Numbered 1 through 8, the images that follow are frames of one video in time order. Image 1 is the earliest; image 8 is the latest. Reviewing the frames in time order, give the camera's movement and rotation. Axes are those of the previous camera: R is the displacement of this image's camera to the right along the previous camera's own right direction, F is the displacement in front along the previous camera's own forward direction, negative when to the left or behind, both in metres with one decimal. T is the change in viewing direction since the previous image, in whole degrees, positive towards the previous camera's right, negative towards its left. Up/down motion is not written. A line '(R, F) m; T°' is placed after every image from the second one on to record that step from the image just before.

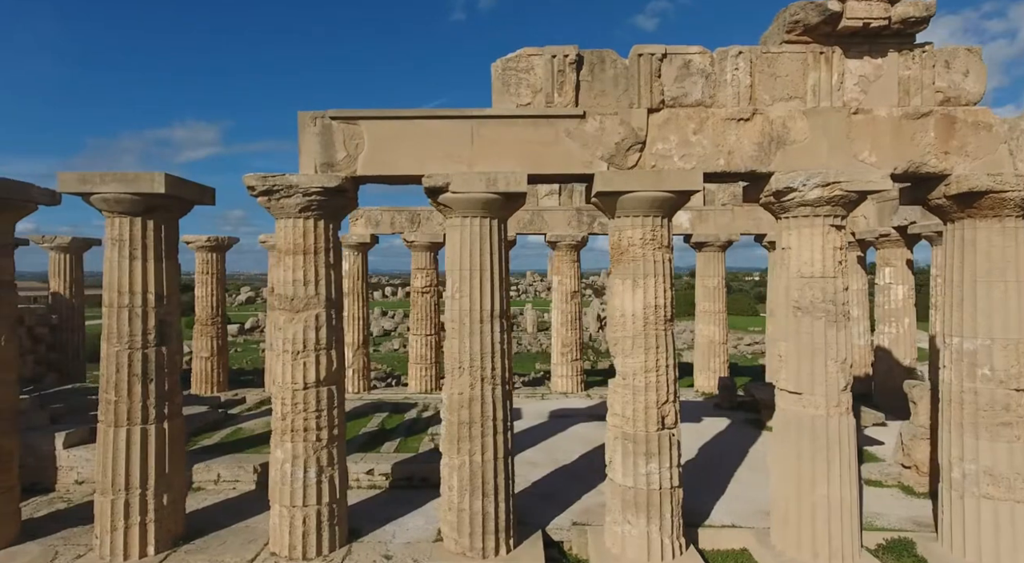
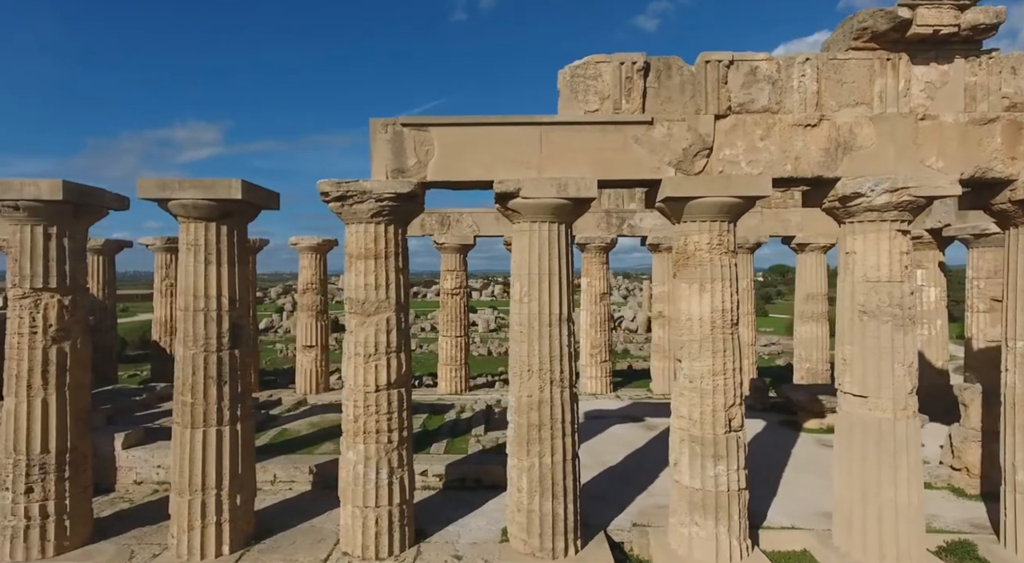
(-0.8, -0.1) m; 0°
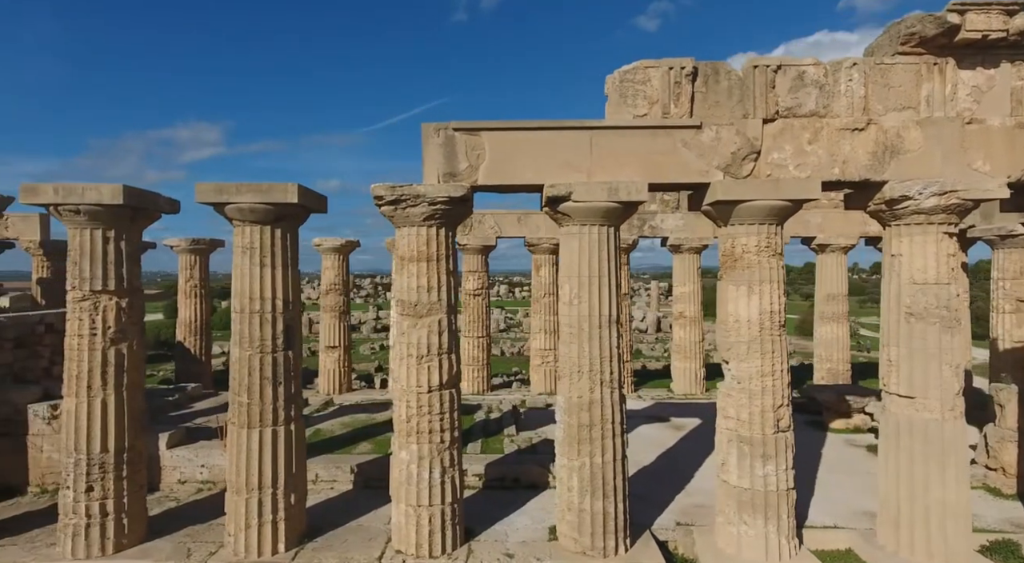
(-0.6, -0.1) m; 0°
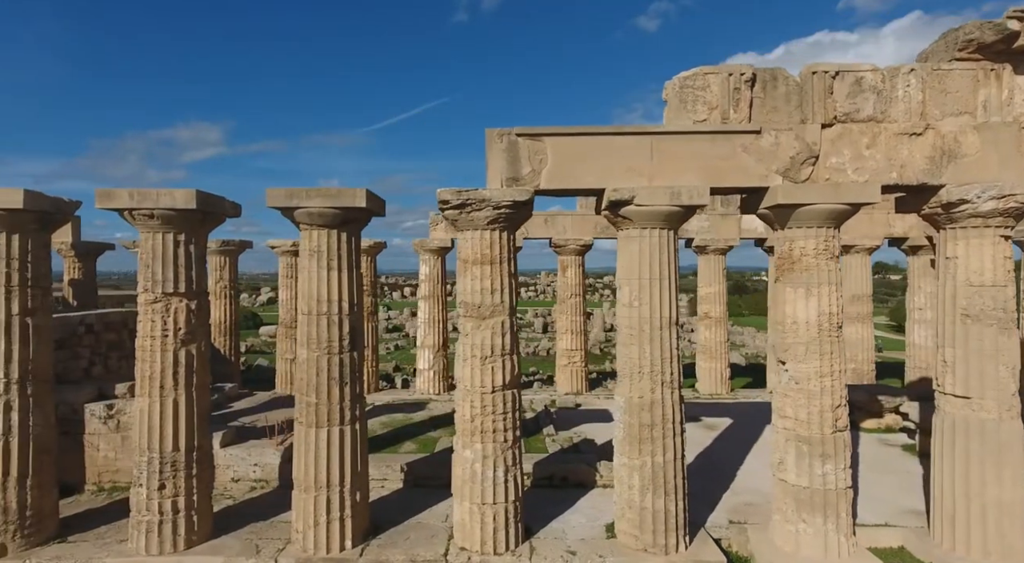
(-0.7, -0.2) m; 0°
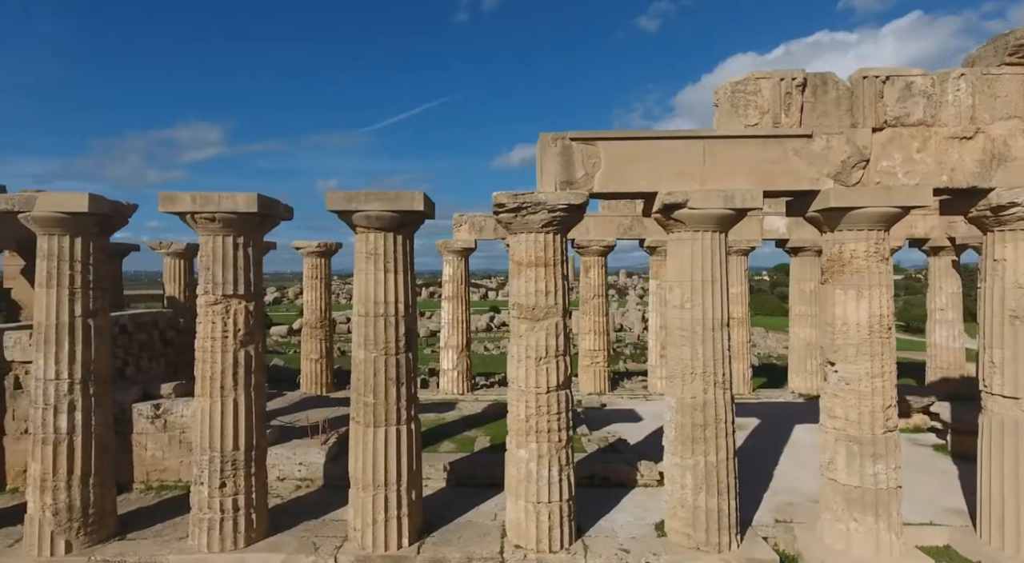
(-0.7, -0.1) m; 0°
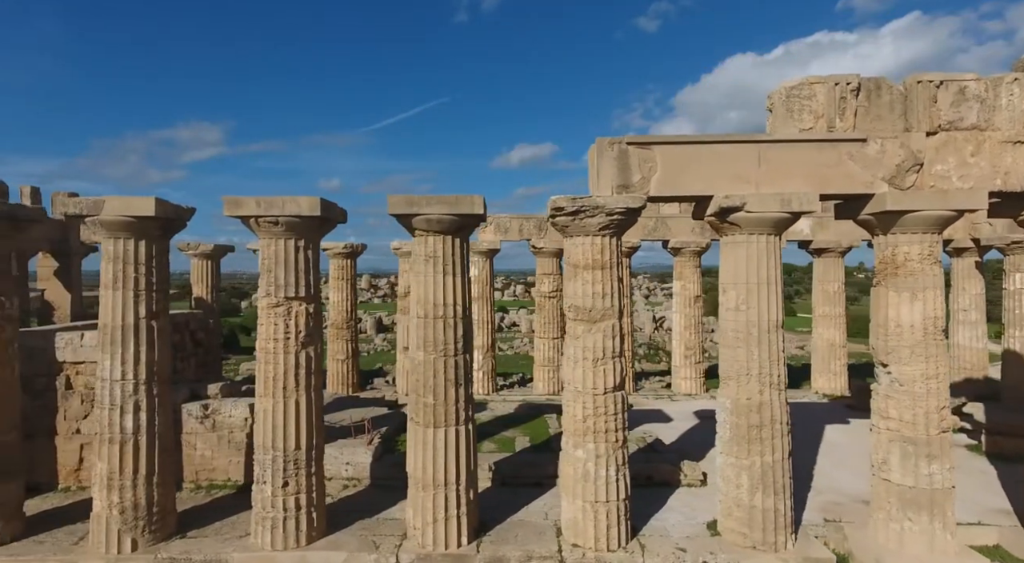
(-0.7, -0.1) m; 0°
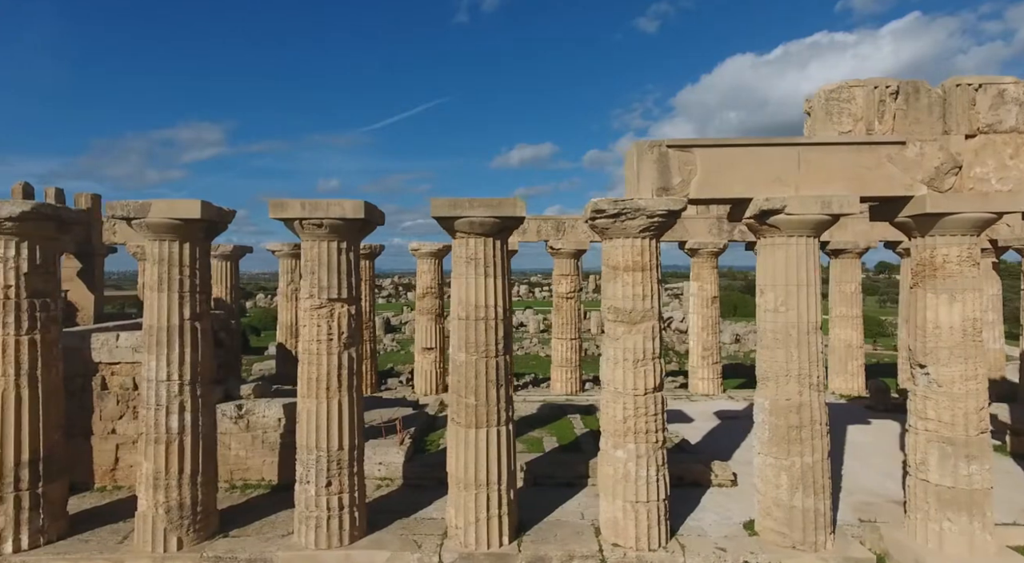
(-0.5, -0.1) m; 0°
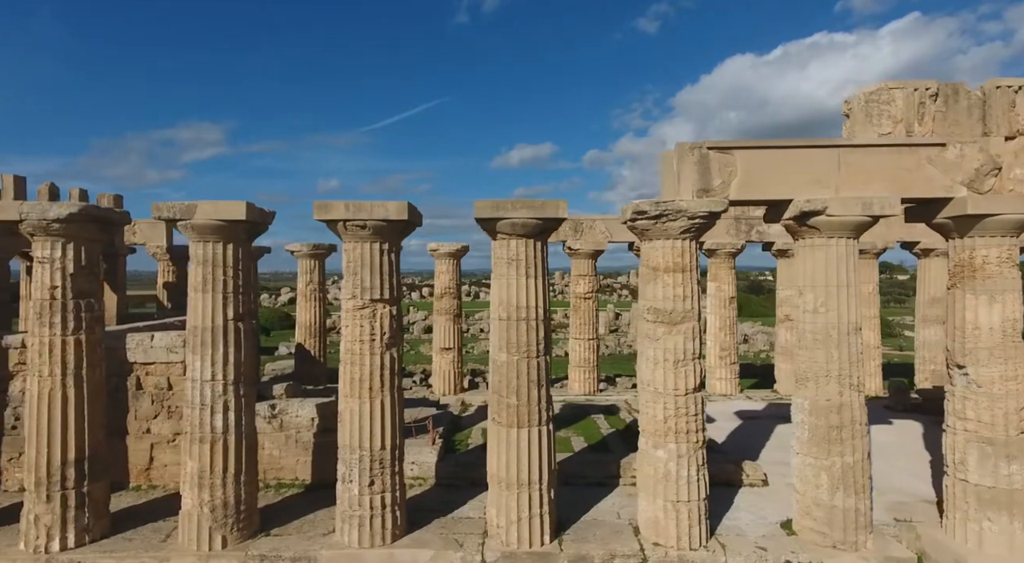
(-0.5, -0.1) m; 0°
